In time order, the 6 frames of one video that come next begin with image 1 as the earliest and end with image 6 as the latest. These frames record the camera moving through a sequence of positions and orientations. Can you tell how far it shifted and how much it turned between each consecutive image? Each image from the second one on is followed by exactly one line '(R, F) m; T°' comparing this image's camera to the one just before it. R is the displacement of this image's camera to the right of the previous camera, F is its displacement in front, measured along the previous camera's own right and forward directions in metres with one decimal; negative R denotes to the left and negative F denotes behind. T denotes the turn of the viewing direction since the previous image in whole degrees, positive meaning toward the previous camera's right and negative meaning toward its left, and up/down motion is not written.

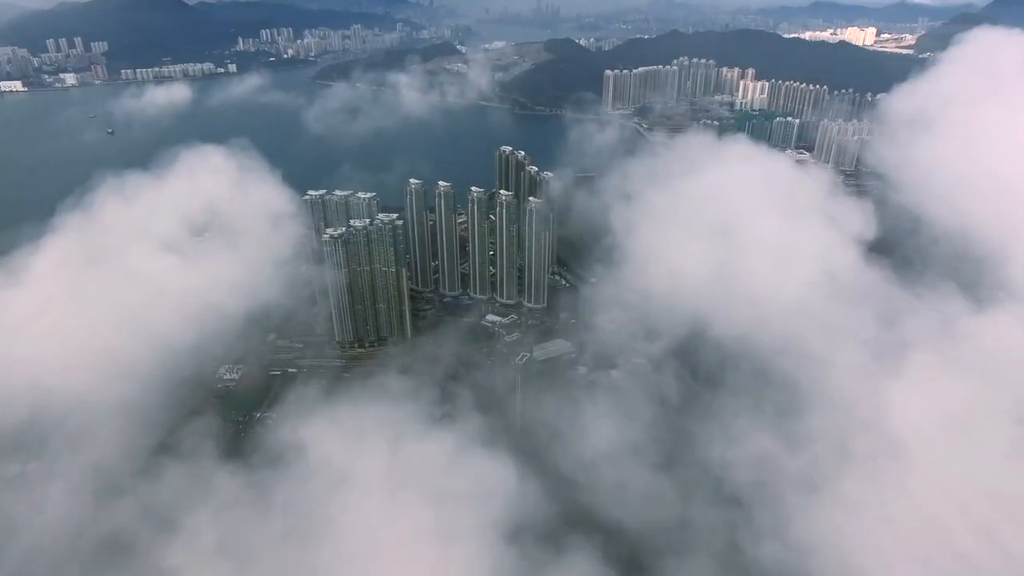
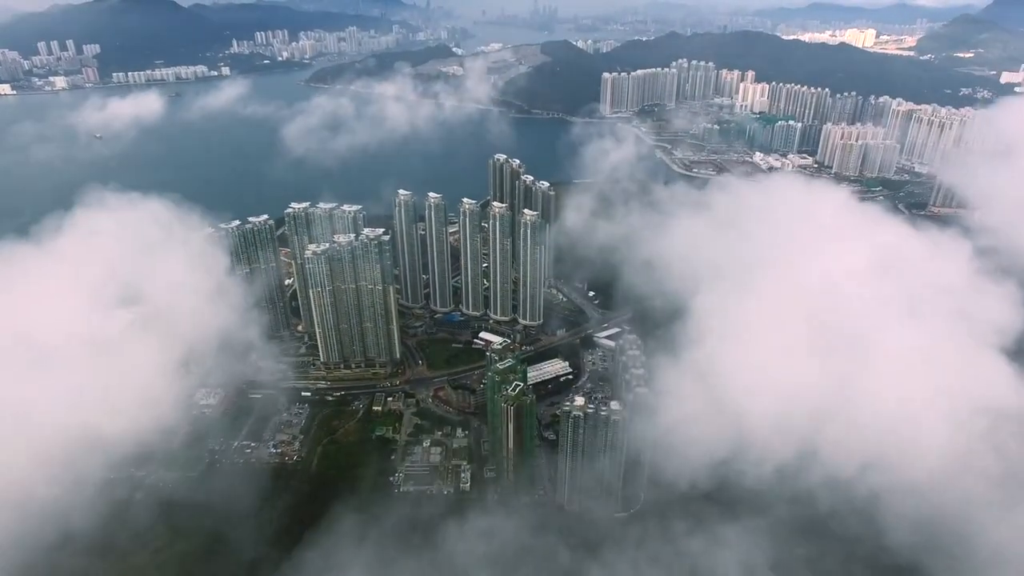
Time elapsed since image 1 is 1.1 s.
(+0.2, +1.3) m; 0°
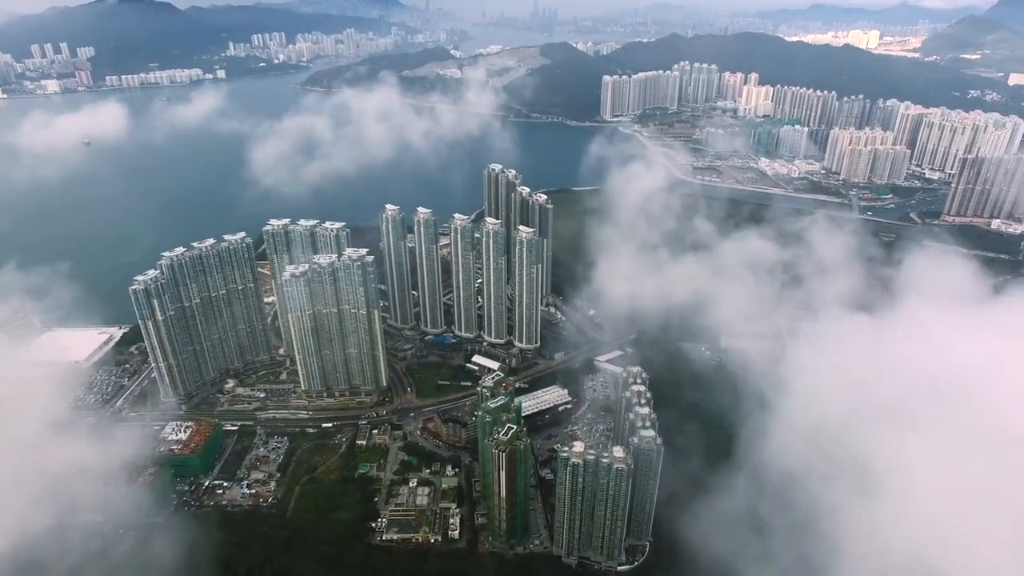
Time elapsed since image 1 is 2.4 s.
(+0.2, +1.7) m; 0°
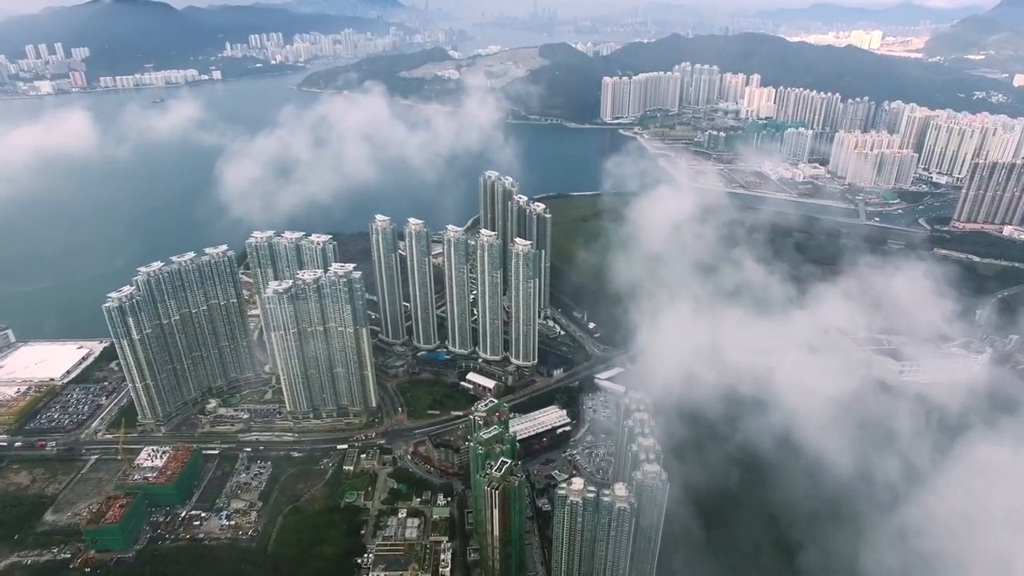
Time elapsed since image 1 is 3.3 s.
(+0.1, +1.1) m; 0°
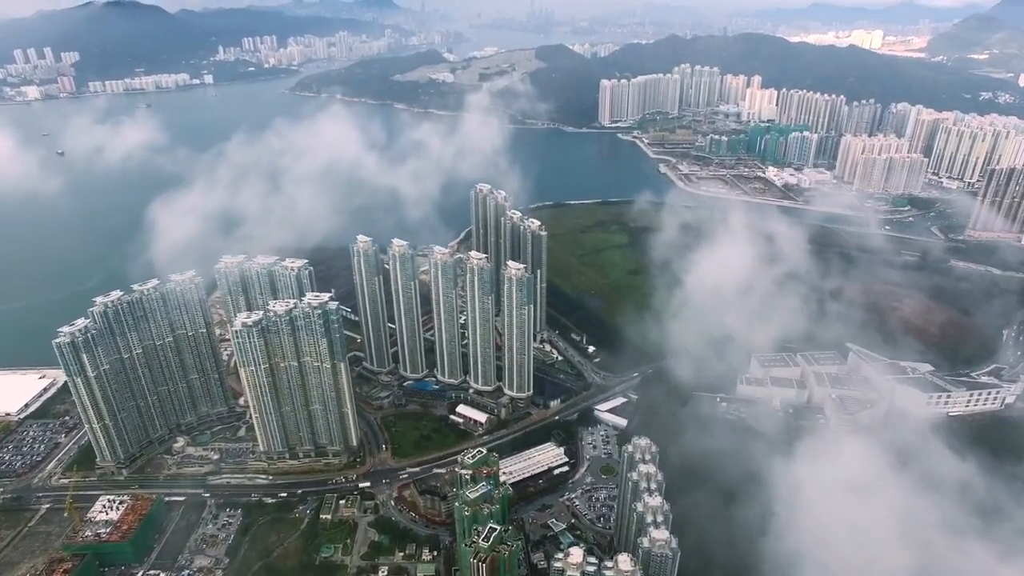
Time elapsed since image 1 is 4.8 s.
(+0.2, +1.8) m; 0°
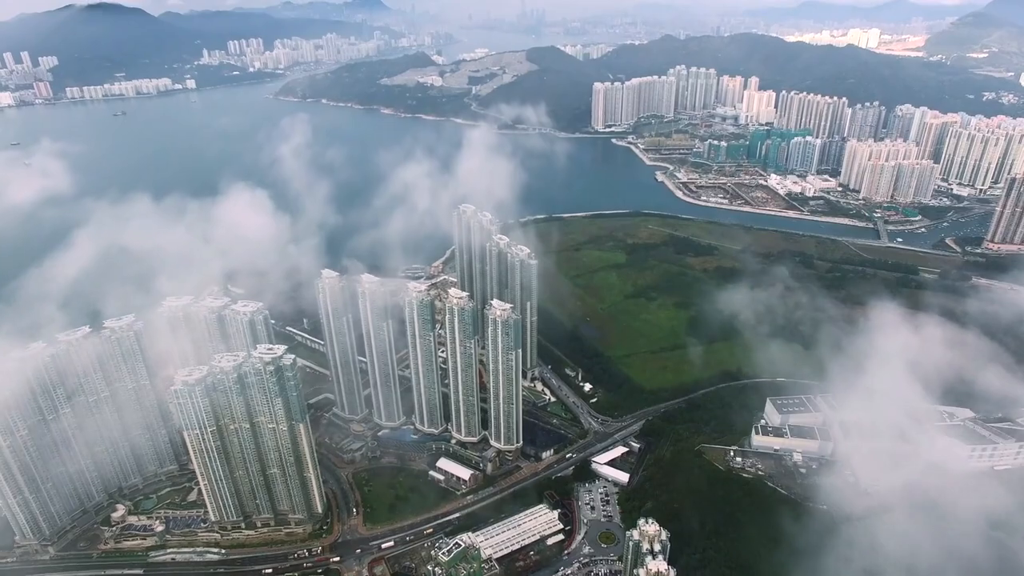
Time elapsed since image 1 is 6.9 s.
(+0.3, +2.5) m; 0°
